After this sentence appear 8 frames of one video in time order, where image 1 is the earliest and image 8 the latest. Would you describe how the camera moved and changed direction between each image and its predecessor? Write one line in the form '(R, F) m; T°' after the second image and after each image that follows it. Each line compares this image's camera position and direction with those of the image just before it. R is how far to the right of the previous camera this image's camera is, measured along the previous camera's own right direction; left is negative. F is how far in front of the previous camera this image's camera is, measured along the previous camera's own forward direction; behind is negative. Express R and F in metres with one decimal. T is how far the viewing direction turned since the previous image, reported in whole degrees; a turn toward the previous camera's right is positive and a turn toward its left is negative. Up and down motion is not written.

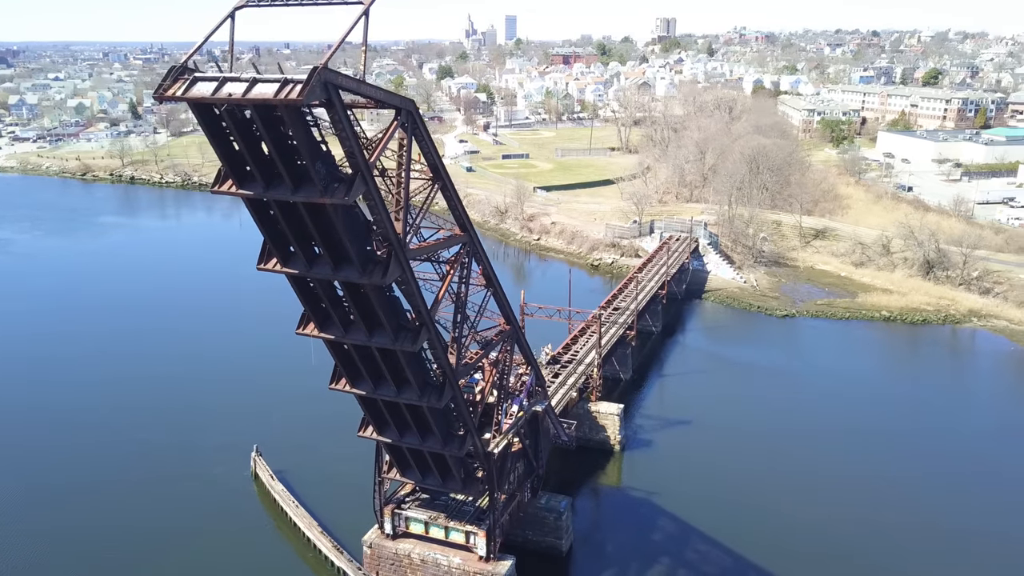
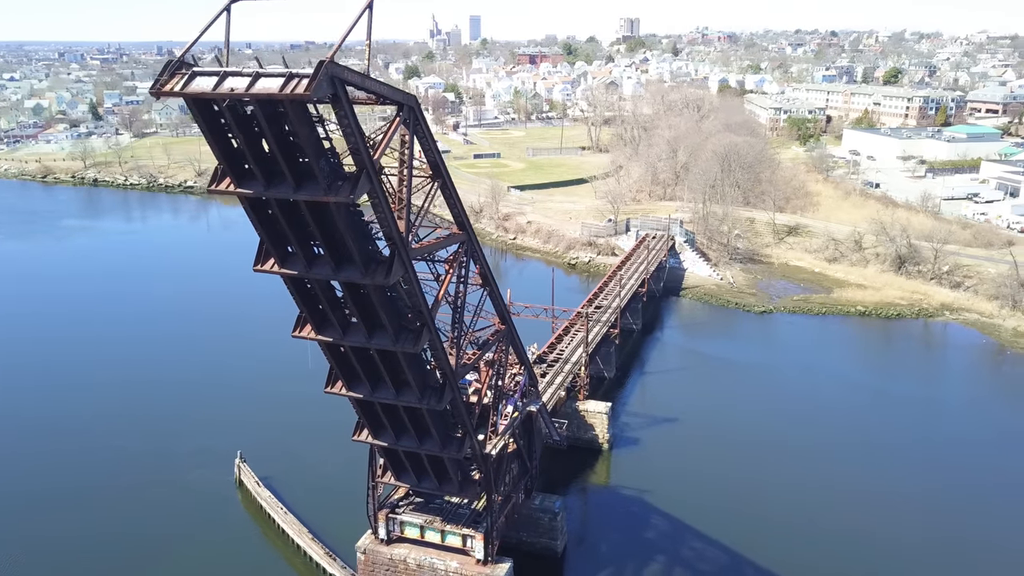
(-0.3, +0.1) m; +2°
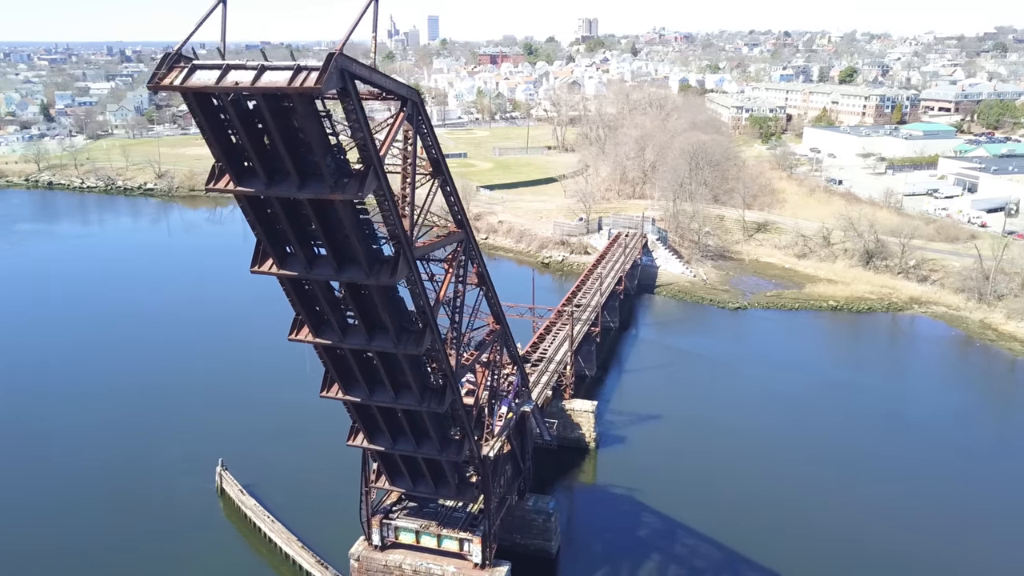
(-0.4, +0.2) m; +3°
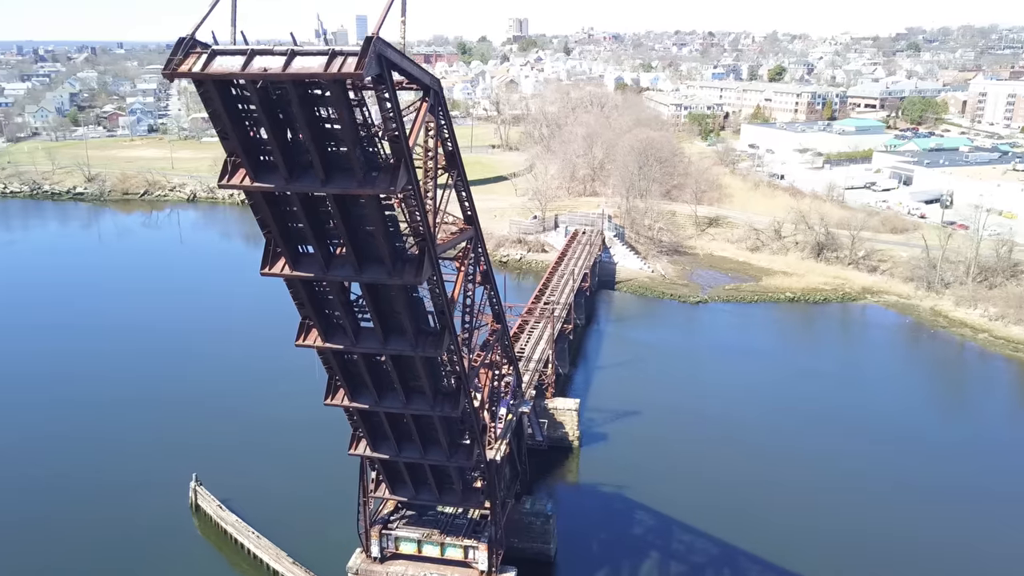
(-0.8, +0.3) m; +4°
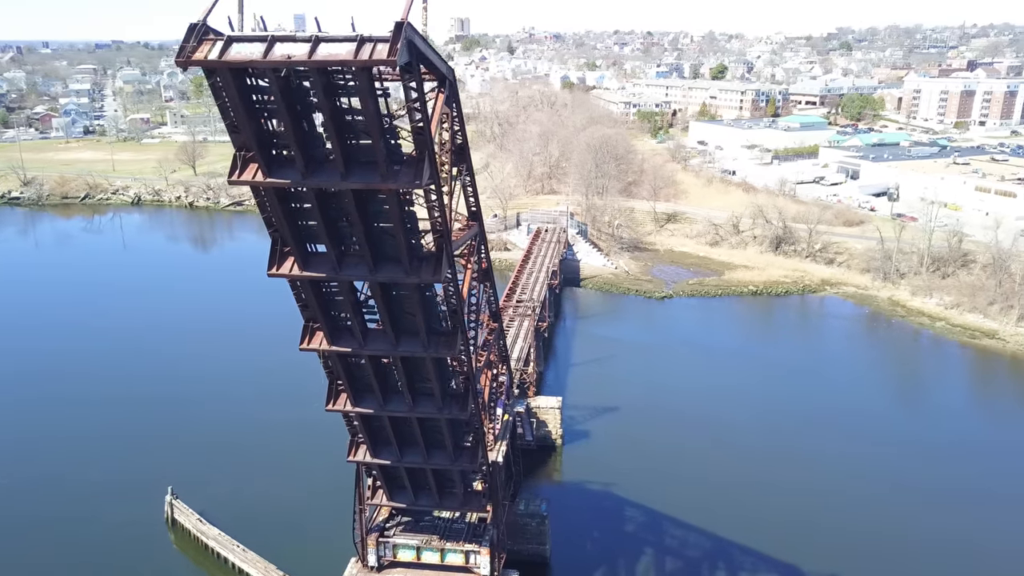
(-0.6, +0.2) m; +4°
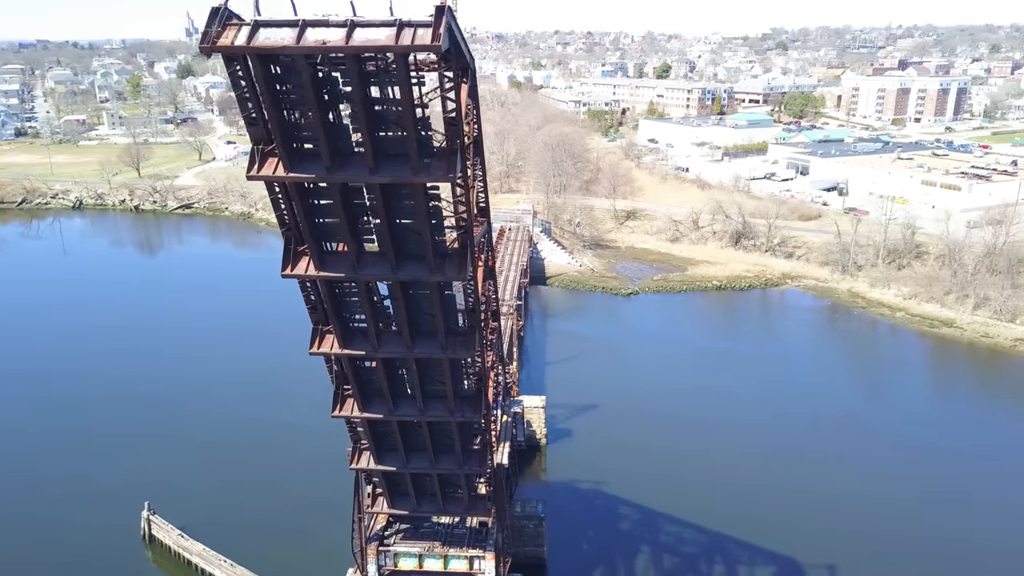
(-0.6, +0.2) m; +4°
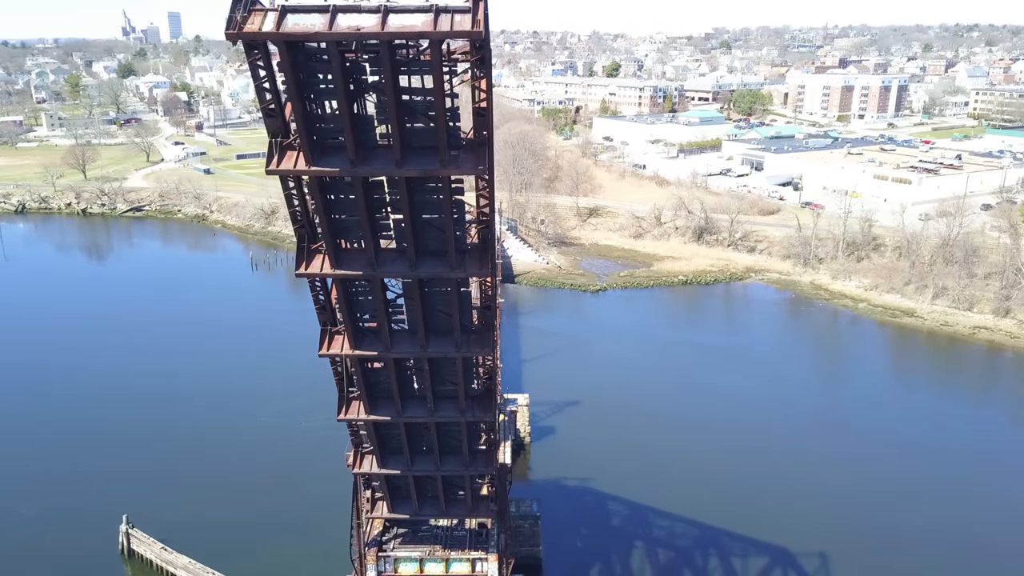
(-0.6, +0.2) m; +3°
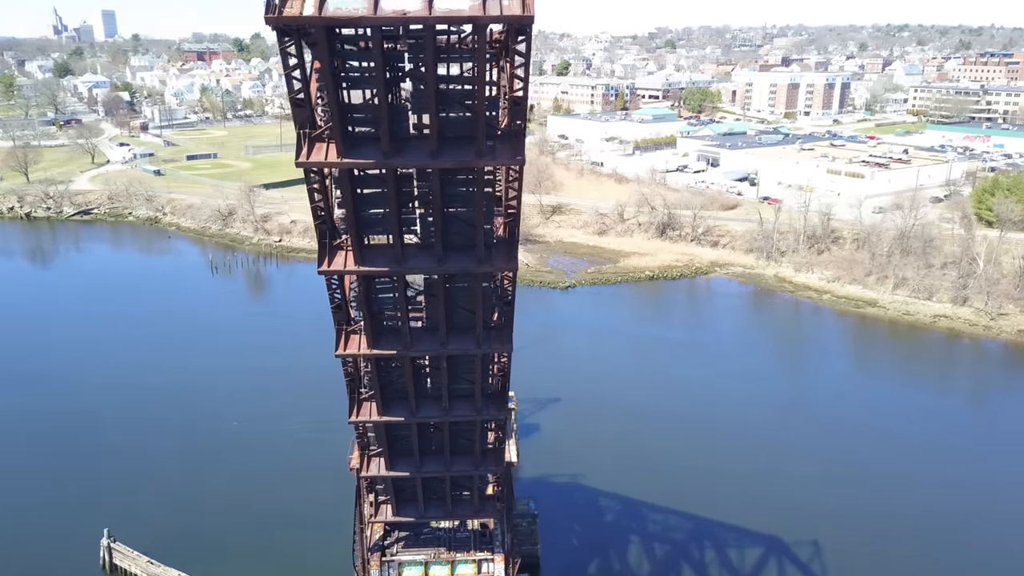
(-0.6, +0.1) m; +3°
